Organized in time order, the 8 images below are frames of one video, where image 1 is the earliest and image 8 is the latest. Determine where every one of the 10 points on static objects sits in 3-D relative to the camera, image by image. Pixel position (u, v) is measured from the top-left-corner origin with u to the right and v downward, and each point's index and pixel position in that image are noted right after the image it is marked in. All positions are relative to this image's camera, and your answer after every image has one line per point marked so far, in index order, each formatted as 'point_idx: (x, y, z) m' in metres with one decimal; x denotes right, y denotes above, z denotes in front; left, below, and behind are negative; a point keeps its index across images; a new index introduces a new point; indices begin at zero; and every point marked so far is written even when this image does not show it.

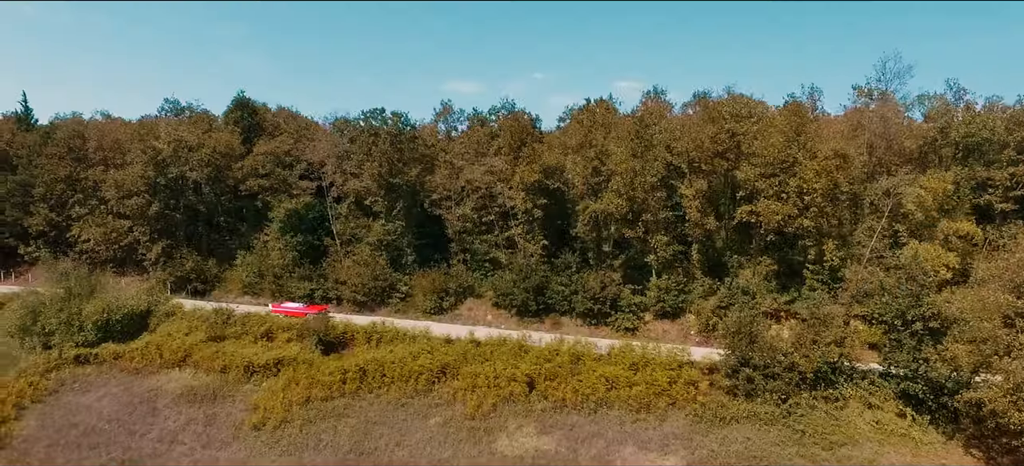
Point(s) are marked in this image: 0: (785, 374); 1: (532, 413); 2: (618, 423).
0: (+8.6, -4.5, +19.8) m
1: (+0.7, -5.7, +19.9) m
2: (+3.3, -5.8, +19.1) m
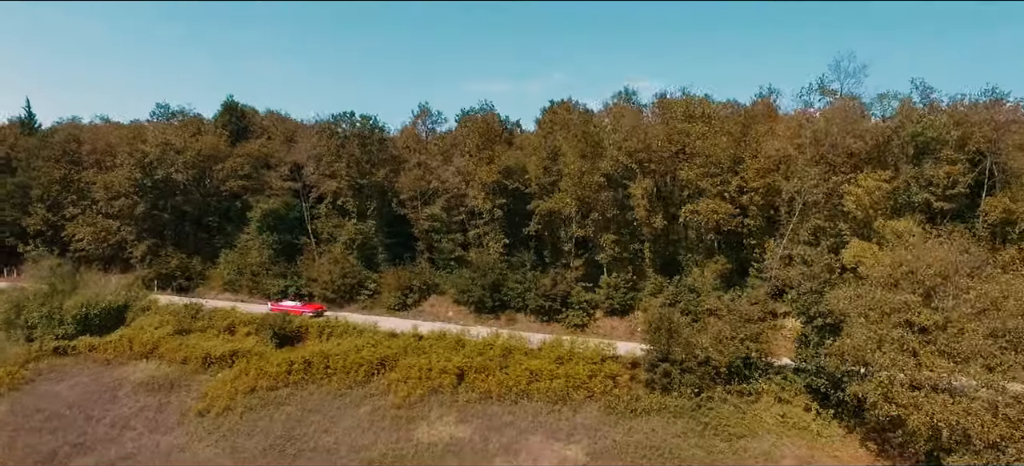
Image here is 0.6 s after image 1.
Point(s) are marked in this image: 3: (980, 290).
0: (+6.1, -4.4, +20.3) m
1: (-1.9, -5.7, +20.8) m
2: (+0.7, -5.7, +19.8) m
3: (+11.1, -1.4, +15.1) m
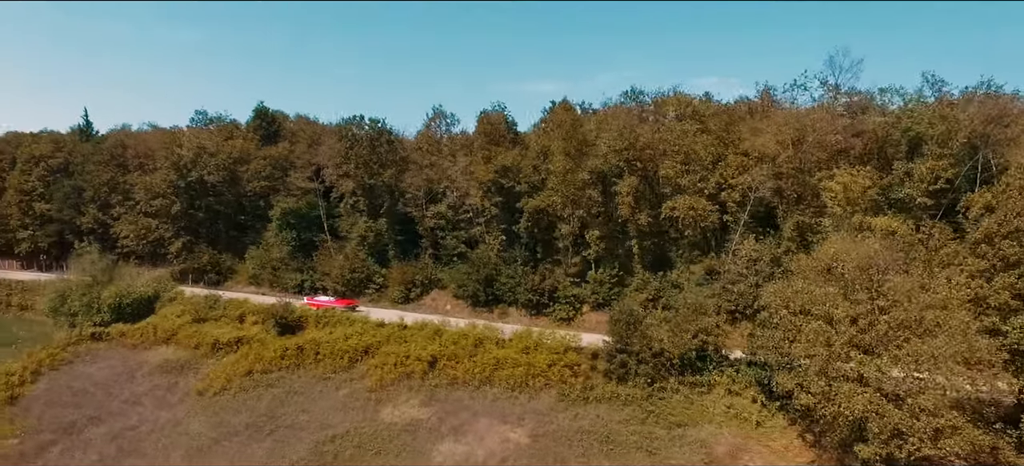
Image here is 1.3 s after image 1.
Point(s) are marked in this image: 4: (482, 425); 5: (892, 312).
0: (+4.7, -4.3, +20.9) m
1: (-3.1, -5.5, +22.1) m
2: (-0.7, -5.6, +21.0) m
3: (+9.2, -1.3, +15.3) m
4: (-0.9, -6.0, +19.4) m
5: (+9.0, -1.9, +14.9) m
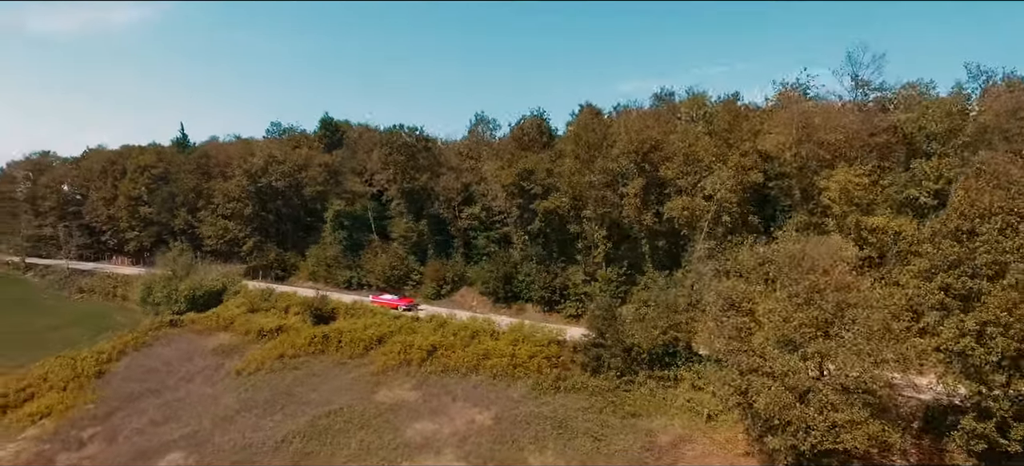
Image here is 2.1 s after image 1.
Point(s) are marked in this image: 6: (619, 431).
0: (+3.9, -4.3, +22.0) m
1: (-3.7, -5.5, +24.3) m
2: (-1.4, -5.6, +22.8) m
3: (+7.5, -1.3, +15.7) m
4: (-1.9, -6.0, +21.3) m
5: (+7.2, -1.9, +15.3) m
6: (+3.3, -6.0, +18.9) m
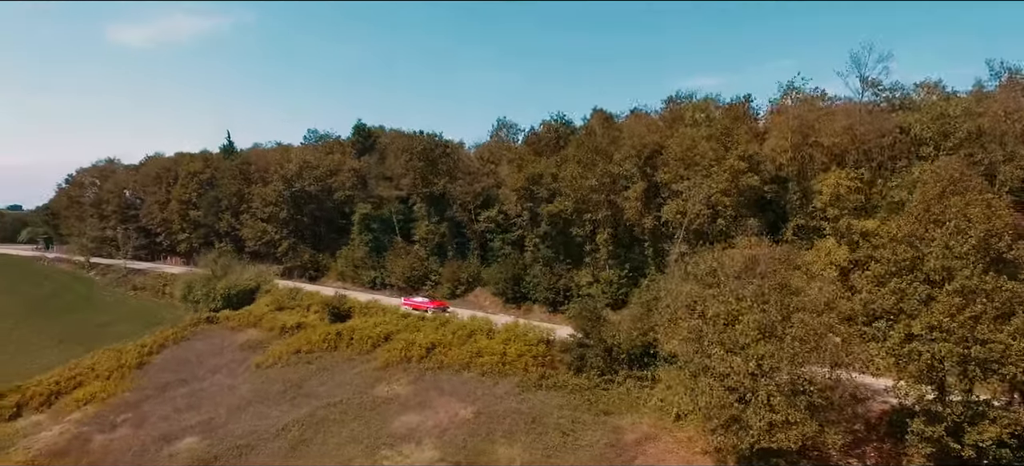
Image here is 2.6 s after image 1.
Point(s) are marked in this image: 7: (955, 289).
0: (+3.3, -4.4, +22.7) m
1: (-4.0, -5.7, +25.7) m
2: (-1.9, -5.7, +24.0) m
3: (+6.4, -1.4, +16.1) m
4: (-2.5, -6.1, +22.5) m
5: (+6.1, -2.1, +15.8) m
6: (+2.5, -6.1, +19.7) m
7: (+10.5, -1.3, +14.8) m
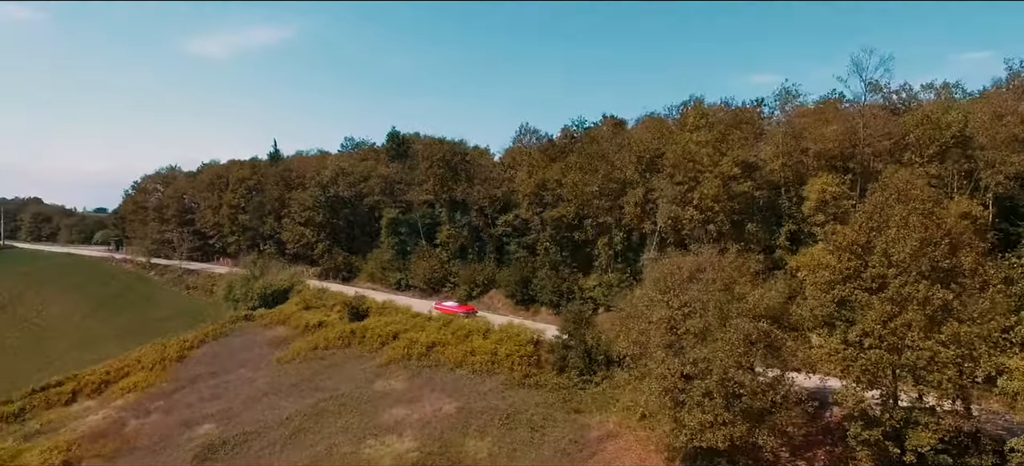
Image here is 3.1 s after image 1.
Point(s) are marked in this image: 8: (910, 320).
0: (+2.7, -4.6, +23.6) m
1: (-4.3, -5.9, +27.3) m
2: (-2.3, -5.9, +25.4) m
3: (+5.1, -1.6, +16.8) m
4: (-3.1, -6.4, +24.0) m
5: (+4.8, -2.3, +16.5) m
6: (+1.6, -6.4, +20.7) m
7: (+9.1, -1.5, +15.1) m
8: (+9.4, -2.1, +14.7) m
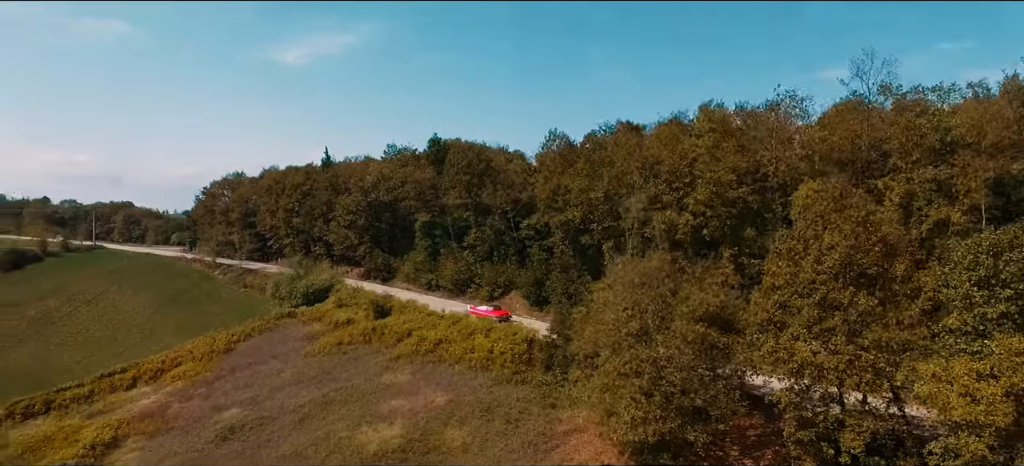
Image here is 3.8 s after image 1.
0: (+2.2, -4.8, +24.9) m
1: (-4.3, -6.1, +29.3) m
2: (-2.6, -6.1, +27.2) m
3: (+3.9, -1.8, +17.8) m
4: (-3.5, -6.6, +25.9) m
5: (+3.5, -2.5, +17.6) m
6: (+0.8, -6.6, +22.1) m
7: (+7.7, -1.7, +15.7) m
8: (+7.9, -2.3, +15.3) m
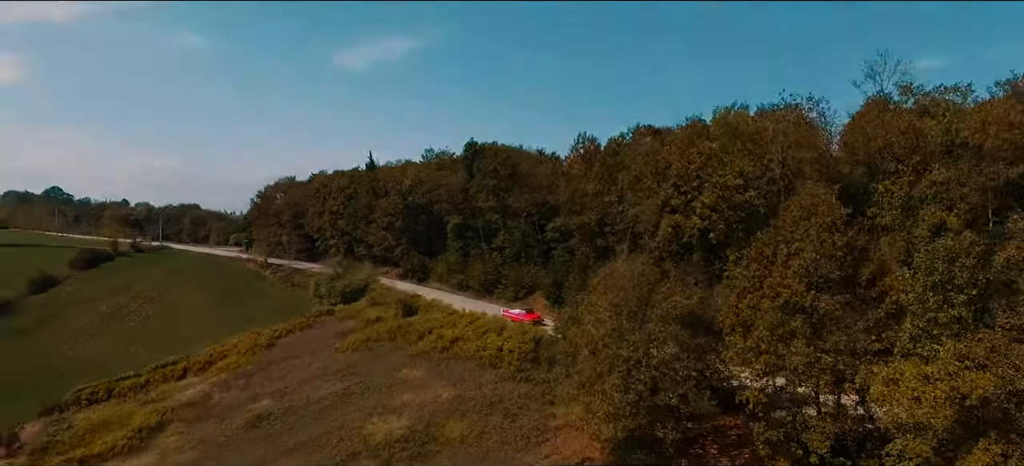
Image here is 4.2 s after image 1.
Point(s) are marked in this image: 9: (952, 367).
0: (+2.4, -5.0, +25.8) m
1: (-3.8, -6.2, +30.8) m
2: (-2.2, -6.3, +28.5) m
3: (+3.4, -2.0, +18.7) m
4: (-3.2, -6.7, +27.3) m
5: (+3.0, -2.6, +18.4) m
6: (+0.7, -6.7, +23.2) m
7: (+7.0, -1.9, +16.2) m
8: (+7.2, -2.4, +15.8) m
9: (+9.5, -2.9, +13.3) m
